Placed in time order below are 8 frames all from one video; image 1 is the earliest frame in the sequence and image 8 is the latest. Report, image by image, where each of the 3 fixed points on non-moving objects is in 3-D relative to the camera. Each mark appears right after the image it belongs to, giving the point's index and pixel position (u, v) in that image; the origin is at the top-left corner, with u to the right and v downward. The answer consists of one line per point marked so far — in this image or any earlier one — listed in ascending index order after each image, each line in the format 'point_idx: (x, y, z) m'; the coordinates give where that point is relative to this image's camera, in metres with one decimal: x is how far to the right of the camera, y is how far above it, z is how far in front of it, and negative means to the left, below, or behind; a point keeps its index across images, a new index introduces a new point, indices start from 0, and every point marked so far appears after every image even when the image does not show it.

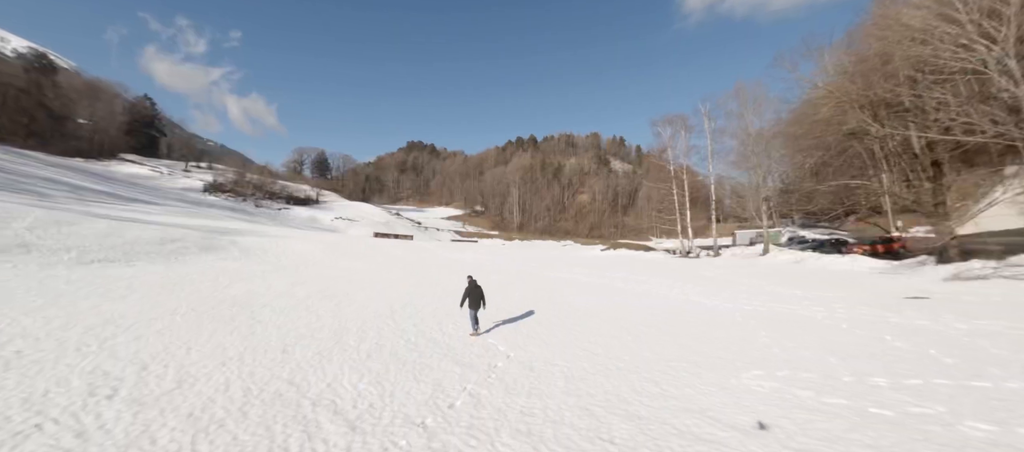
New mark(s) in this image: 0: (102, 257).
0: (-21.2, -1.6, +18.6) m
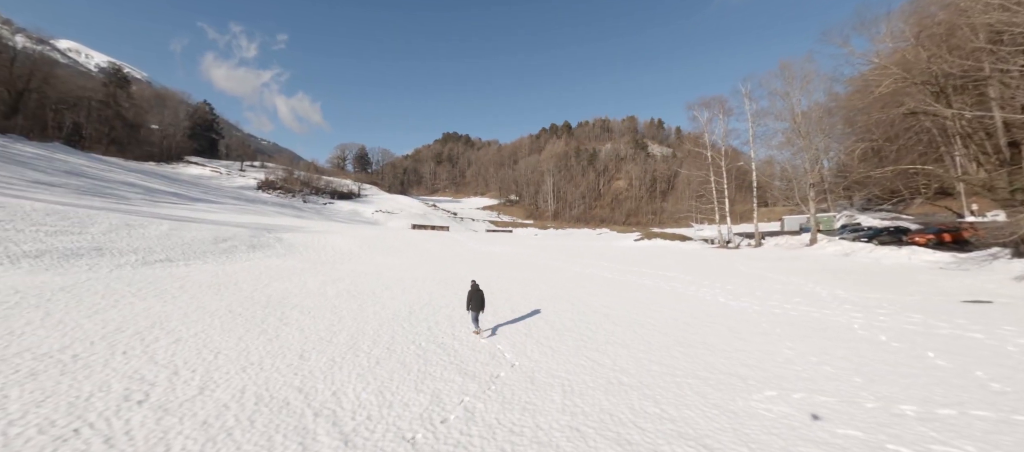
0: (-20.0, -1.8, +20.6) m
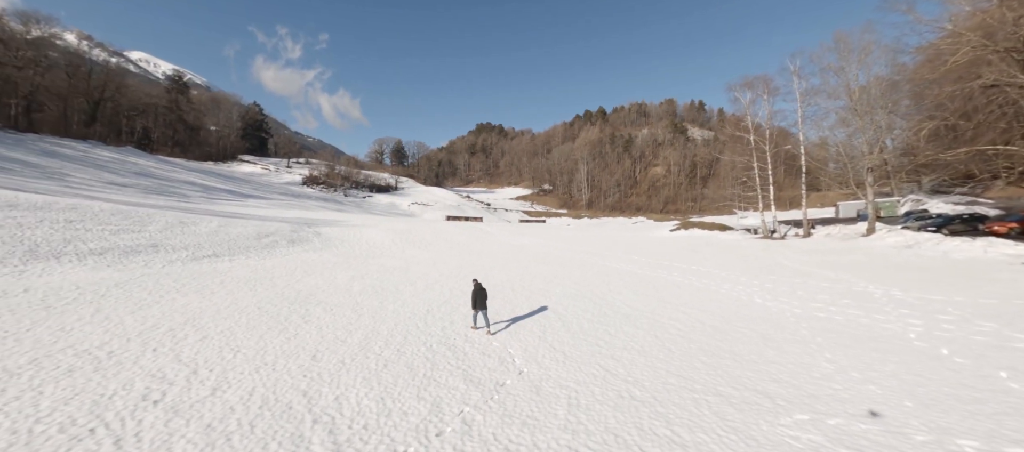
0: (-18.6, -1.7, +22.1) m
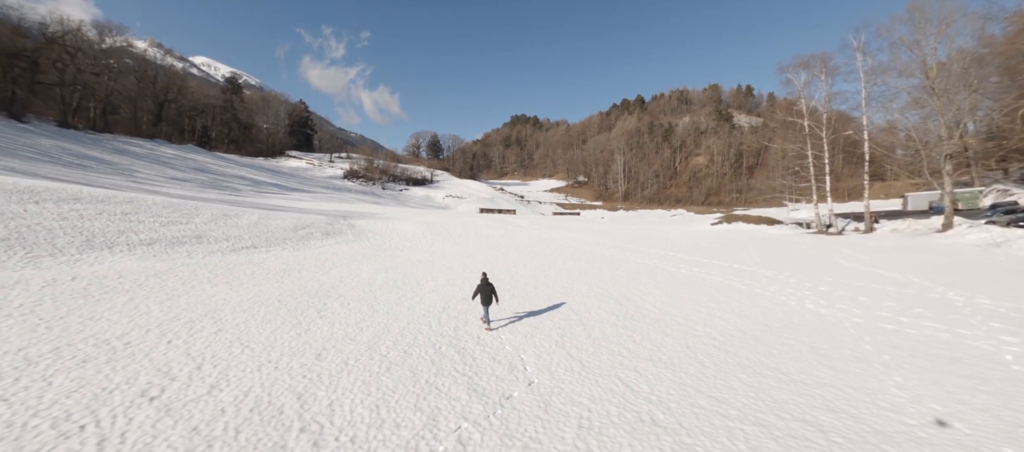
0: (-17.0, -1.2, +23.1) m
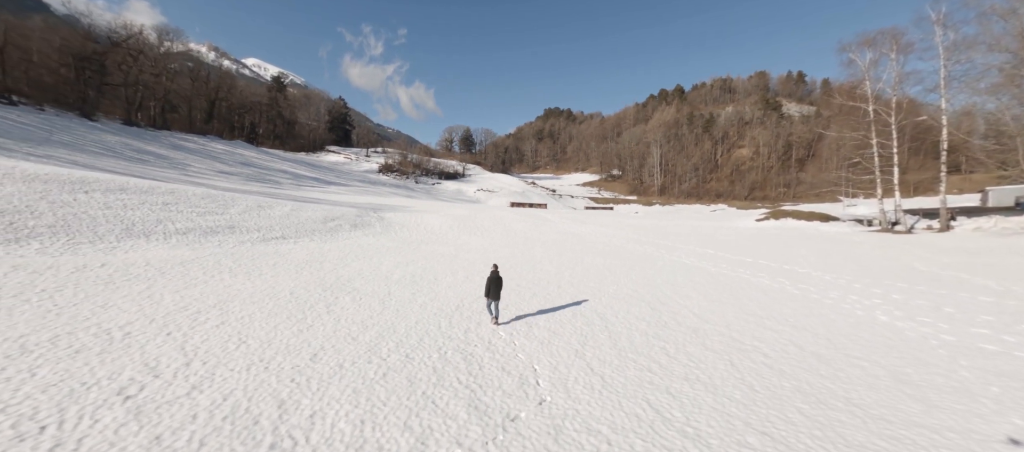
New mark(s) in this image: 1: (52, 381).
0: (-15.4, -0.6, +23.5) m
1: (-7.2, -2.5, +5.6) m
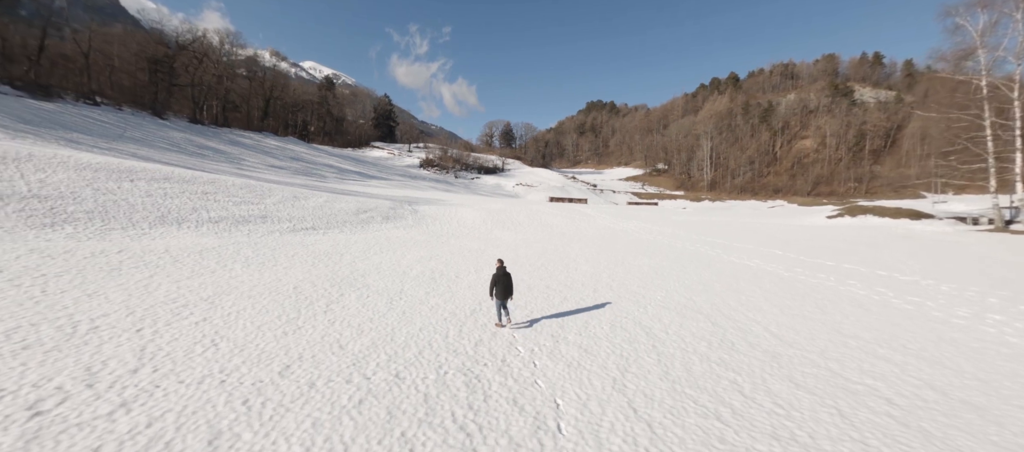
0: (-13.3, 0.0, +23.3) m
1: (-7.2, -2.2, +4.6) m
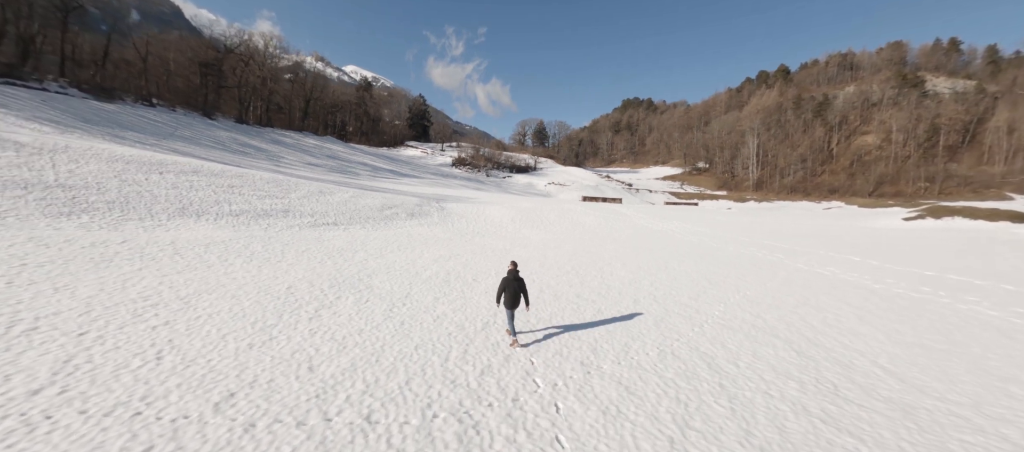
0: (-11.5, +0.3, +22.6) m
1: (-7.1, -2.0, +3.5) m
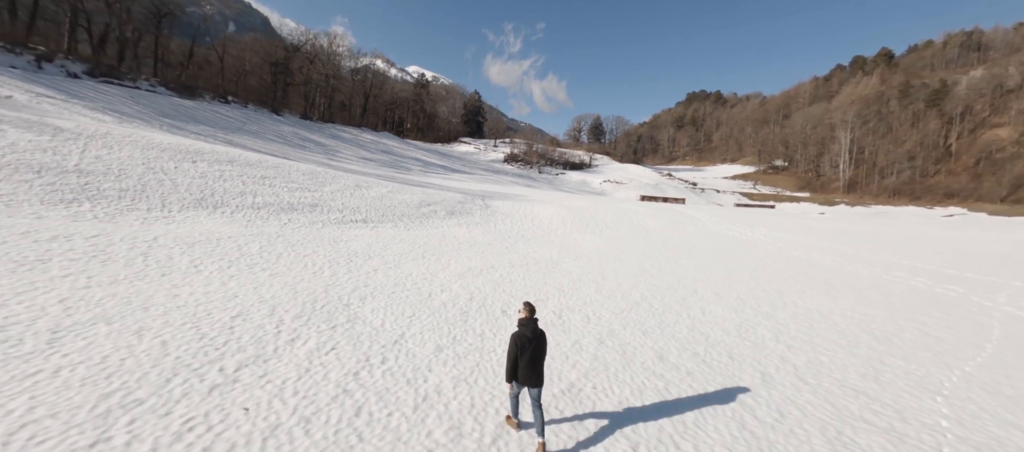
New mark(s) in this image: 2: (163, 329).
0: (-8.7, +0.5, +20.5) m
1: (-7.2, -2.1, +0.9) m
2: (-5.6, -1.7, +5.8) m
